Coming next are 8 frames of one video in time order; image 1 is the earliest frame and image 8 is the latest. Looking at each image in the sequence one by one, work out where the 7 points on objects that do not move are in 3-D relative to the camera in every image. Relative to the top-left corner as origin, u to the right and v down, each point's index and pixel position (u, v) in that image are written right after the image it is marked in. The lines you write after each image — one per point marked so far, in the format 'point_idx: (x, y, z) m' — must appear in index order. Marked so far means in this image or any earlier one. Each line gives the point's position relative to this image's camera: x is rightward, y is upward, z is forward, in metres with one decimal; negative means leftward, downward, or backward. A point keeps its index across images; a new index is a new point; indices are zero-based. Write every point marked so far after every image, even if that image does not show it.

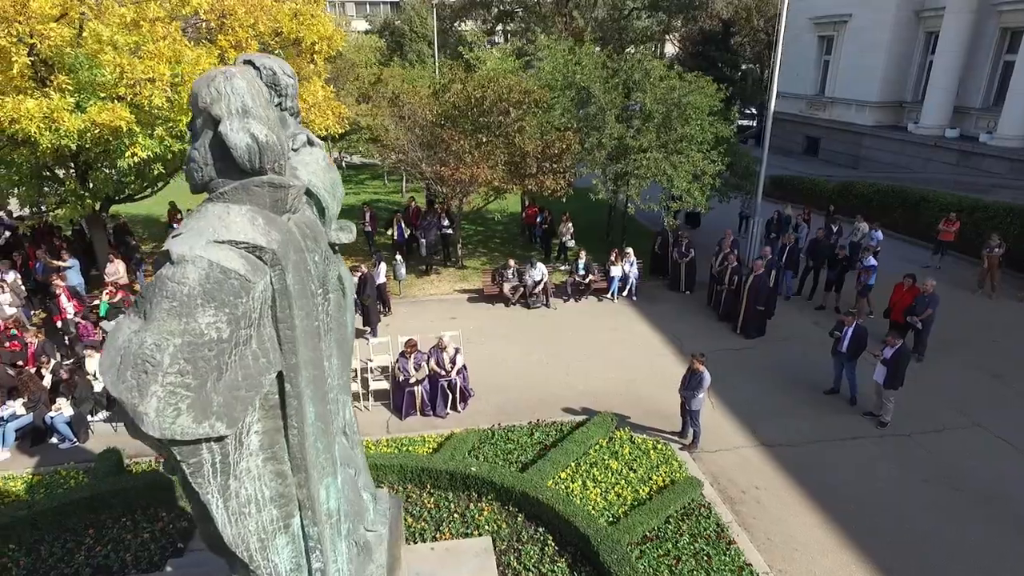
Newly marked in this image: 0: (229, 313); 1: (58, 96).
0: (-1.1, -0.1, +2.7) m
1: (-7.2, +3.0, +11.2) m
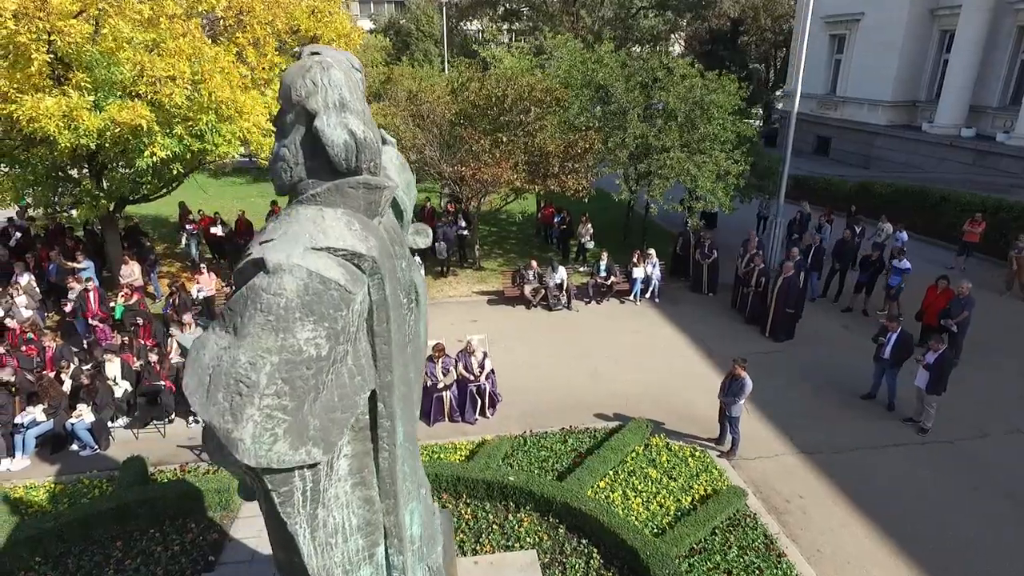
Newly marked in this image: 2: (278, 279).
0: (-0.6, -0.1, +2.5) m
1: (-6.7, +3.0, +10.9) m
2: (-0.8, 0.0, +2.4) m
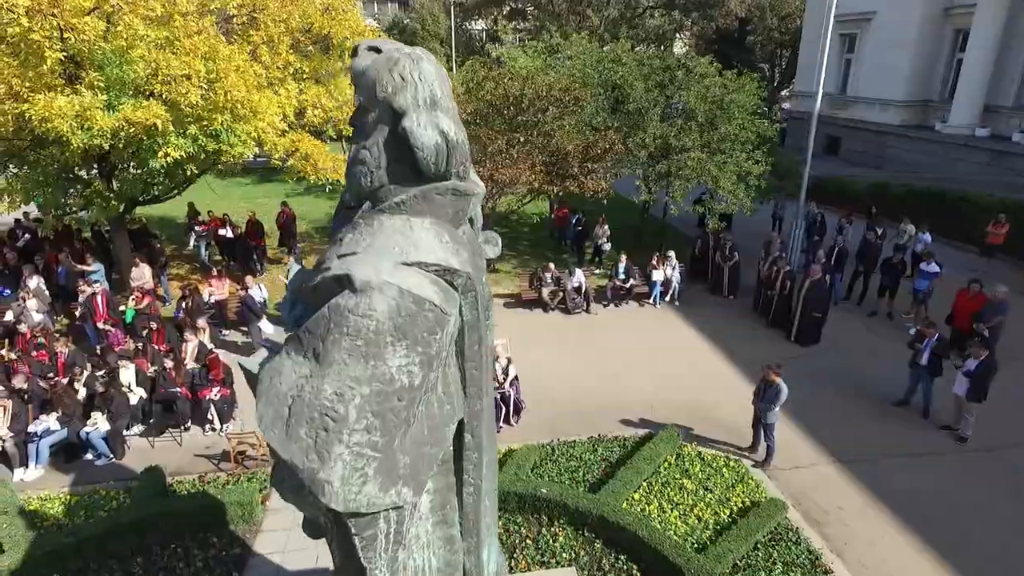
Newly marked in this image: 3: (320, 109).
0: (-0.3, -0.2, +2.2) m
1: (-6.4, +2.9, +10.7) m
2: (-0.4, 0.0, +2.1) m
3: (-4.0, +3.7, +14.4) m
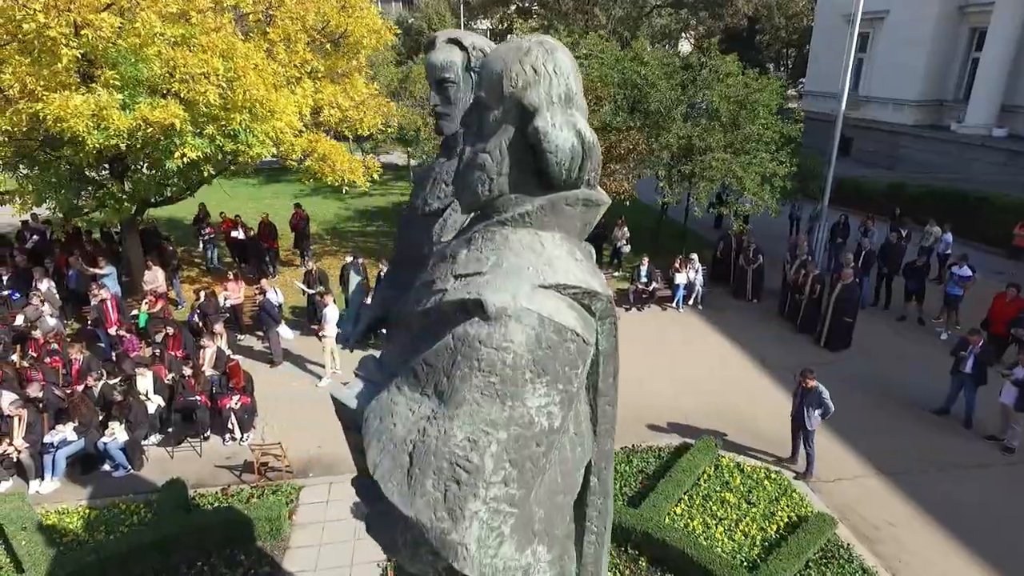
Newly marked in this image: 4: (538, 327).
0: (+0.1, -0.3, +1.9) m
1: (-6.0, +2.9, +10.3) m
2: (0.0, -0.1, +1.8) m
3: (-3.6, +3.6, +14.1) m
4: (+0.1, -0.1, +1.8) m
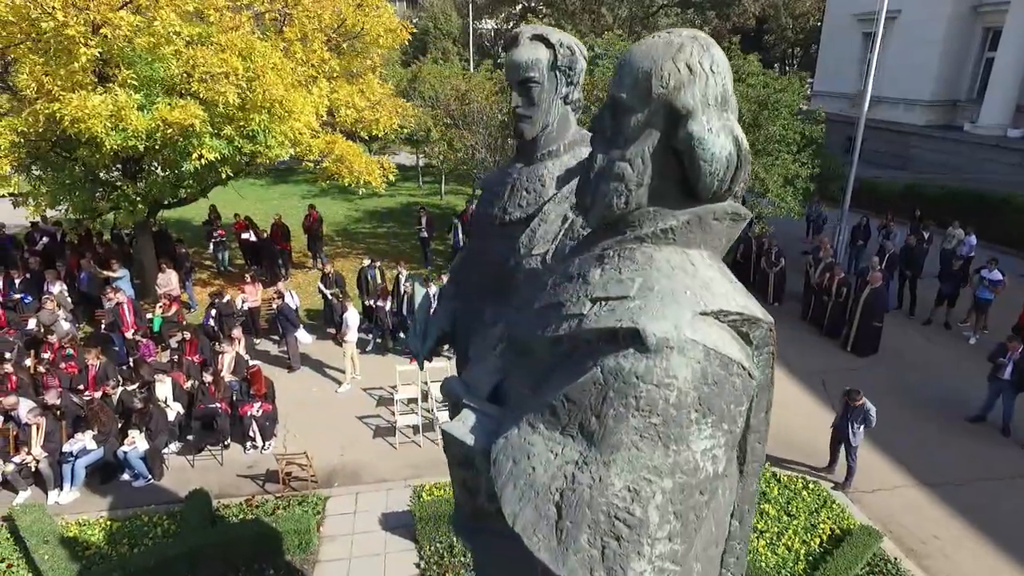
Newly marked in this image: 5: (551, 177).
0: (+0.5, -0.3, +1.7) m
1: (-5.6, +2.8, +10.1) m
2: (+0.4, -0.2, +1.6) m
3: (-3.2, +3.6, +13.9) m
4: (+0.4, -0.2, +1.6) m
5: (+0.2, +0.5, +3.1) m
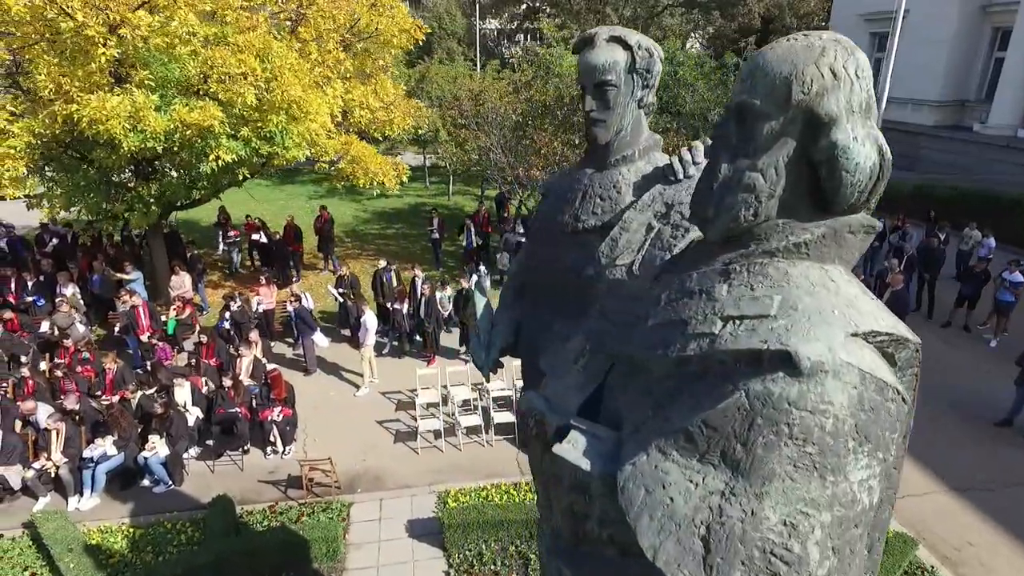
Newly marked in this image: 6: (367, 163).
0: (+0.8, -0.4, +1.6) m
1: (-5.3, +2.8, +10.0) m
2: (+0.7, -0.2, +1.5) m
3: (-2.9, +3.5, +13.8) m
4: (+0.8, -0.2, +1.5) m
5: (+0.5, +0.4, +3.0) m
6: (-2.8, +2.4, +13.3) m
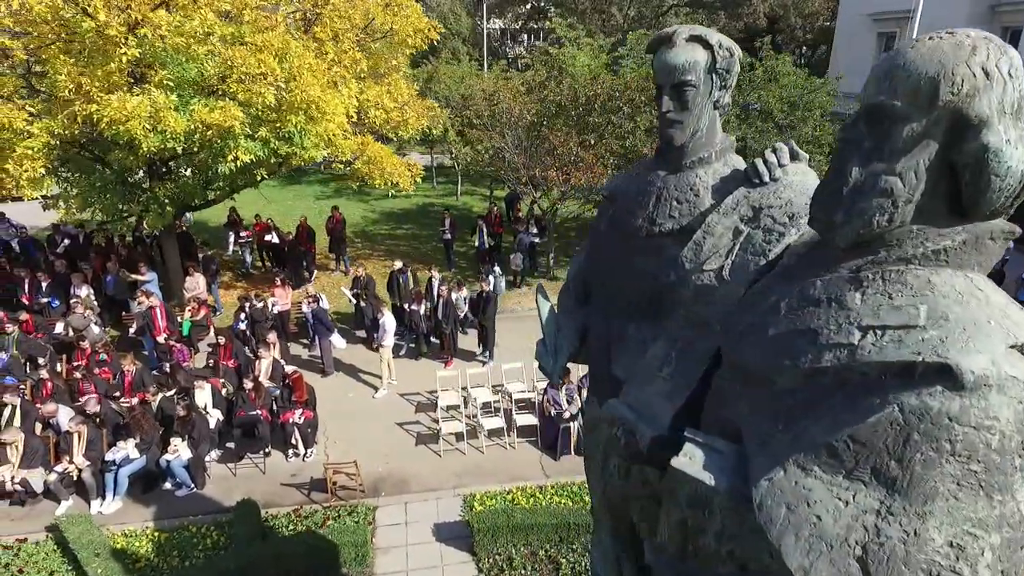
0: (+1.1, -0.4, +1.5) m
1: (-5.0, +2.7, +10.0) m
2: (+1.0, -0.2, +1.4) m
3: (-2.6, +3.5, +13.7) m
4: (+1.1, -0.2, +1.4) m
5: (+0.8, +0.4, +2.9) m
6: (-2.5, +2.4, +13.3) m
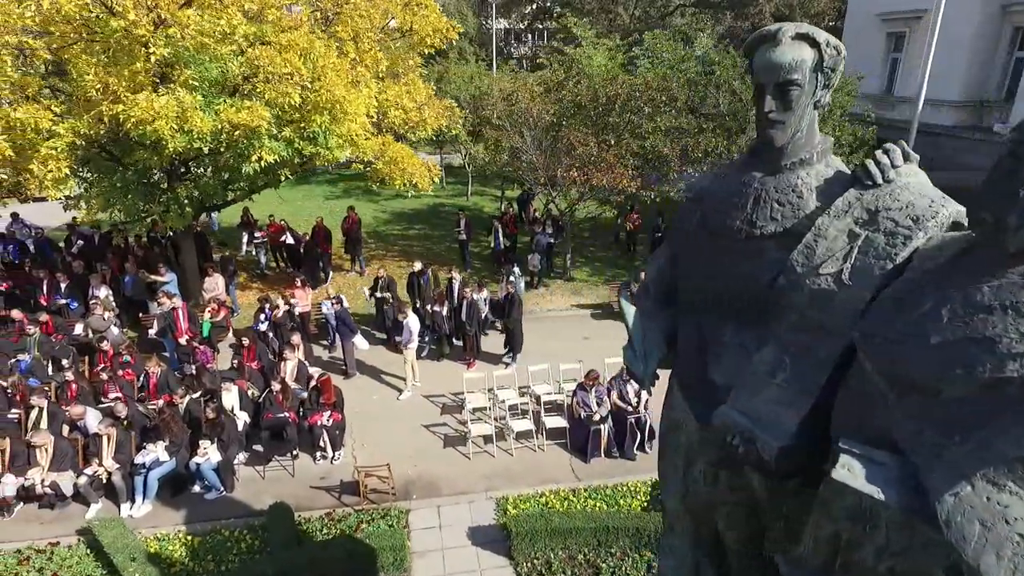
0: (+1.5, -0.4, +1.4) m
1: (-4.6, +2.7, +9.9) m
2: (+1.4, -0.2, +1.4) m
3: (-2.2, +3.5, +13.7) m
4: (+1.5, -0.2, +1.4) m
5: (+1.2, +0.4, +2.8) m
6: (-2.1, +2.3, +13.2) m
